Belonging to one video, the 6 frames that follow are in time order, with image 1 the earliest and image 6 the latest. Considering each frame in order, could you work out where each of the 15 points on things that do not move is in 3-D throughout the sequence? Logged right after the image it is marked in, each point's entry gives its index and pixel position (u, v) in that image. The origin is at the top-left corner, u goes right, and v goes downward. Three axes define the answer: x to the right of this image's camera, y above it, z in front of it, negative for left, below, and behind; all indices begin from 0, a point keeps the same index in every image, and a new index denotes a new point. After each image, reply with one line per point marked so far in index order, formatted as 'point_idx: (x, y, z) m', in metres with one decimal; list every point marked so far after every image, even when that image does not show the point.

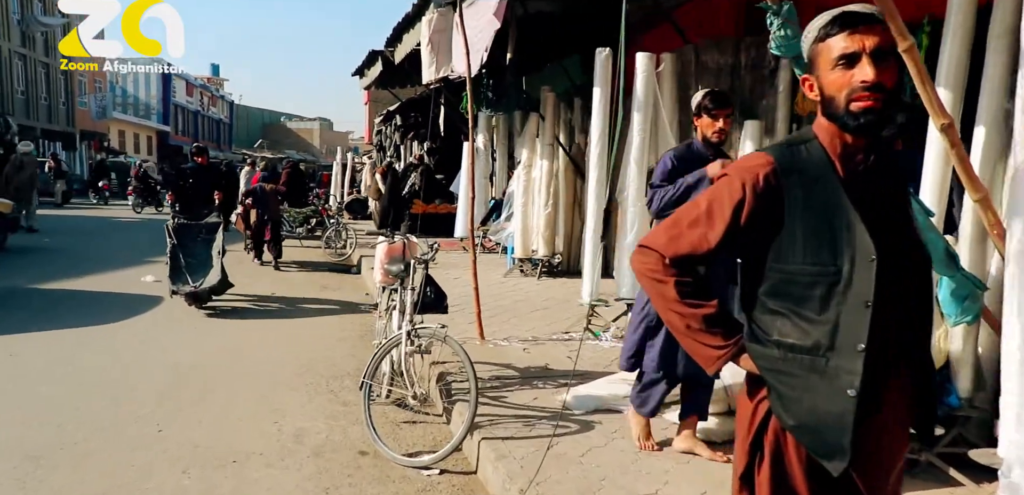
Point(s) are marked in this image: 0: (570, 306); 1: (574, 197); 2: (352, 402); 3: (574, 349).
0: (+0.5, -0.5, +8.1) m
1: (+0.7, +0.6, +10.6) m
2: (-1.0, -0.9, +5.2) m
3: (+0.4, -0.7, +6.3) m
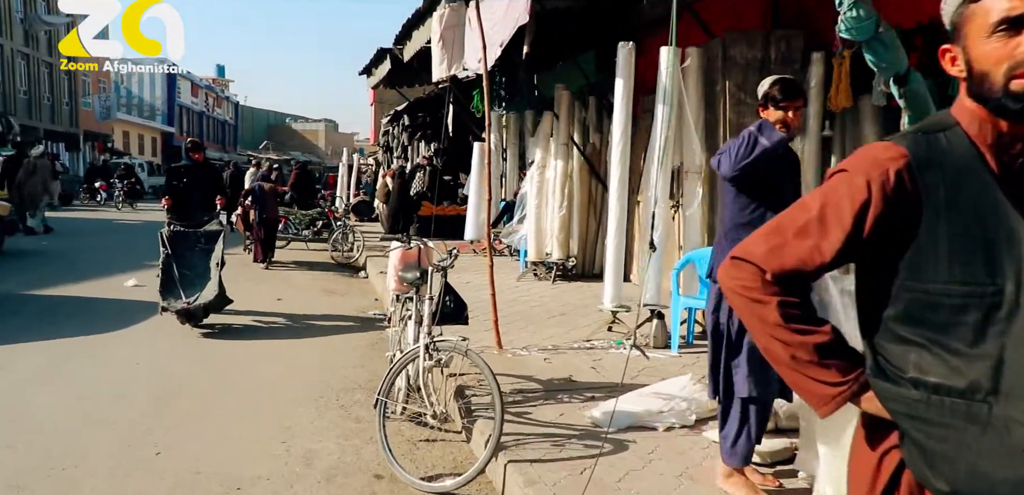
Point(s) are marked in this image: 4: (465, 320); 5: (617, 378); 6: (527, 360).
0: (+0.7, -0.6, +7.8) m
1: (+0.9, +0.6, +10.2) m
2: (-0.8, -1.0, +4.9) m
3: (+0.6, -0.8, +6.0) m
4: (-0.2, -0.4, +4.4) m
5: (+0.7, -0.8, +5.5) m
6: (+0.1, -0.7, +5.9) m
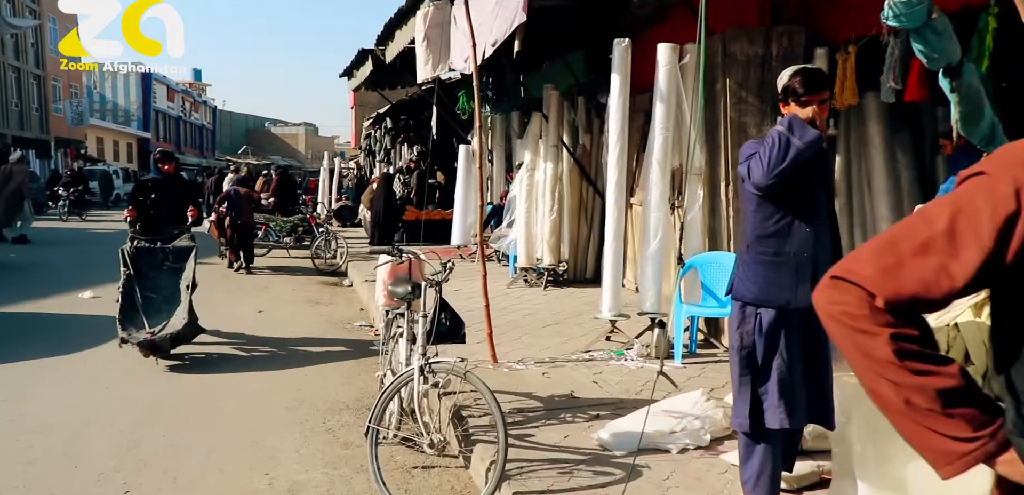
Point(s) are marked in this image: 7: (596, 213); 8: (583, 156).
0: (+0.6, -0.6, +7.5) m
1: (+0.8, +0.5, +10.0) m
2: (-0.8, -1.0, +4.6) m
3: (+0.5, -0.8, +5.7) m
4: (-0.2, -0.4, +4.1) m
5: (+0.6, -0.9, +5.2) m
6: (+0.1, -0.8, +5.6) m
7: (+1.0, +0.4, +10.1) m
8: (+0.8, +1.1, +10.0) m
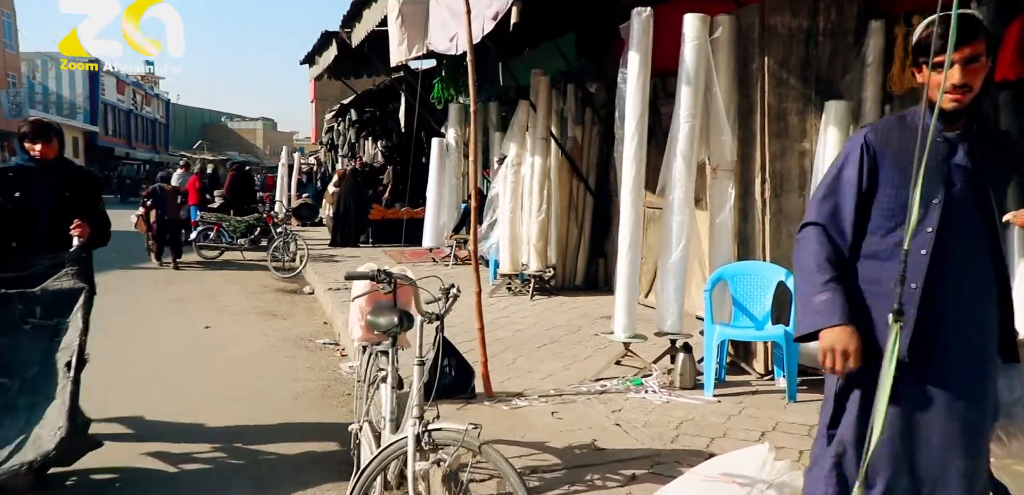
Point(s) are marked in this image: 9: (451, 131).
0: (+0.5, -0.7, +6.5) m
1: (+0.6, +0.5, +9.0) m
2: (-0.8, -1.1, +3.5) m
3: (+0.6, -0.9, +4.7) m
4: (-0.2, -0.5, +3.0) m
5: (+0.7, -0.9, +4.2) m
6: (+0.1, -0.9, +4.6) m
7: (+0.8, +0.4, +9.2) m
8: (+0.6, +1.0, +9.1) m
9: (-0.8, +1.6, +11.8) m
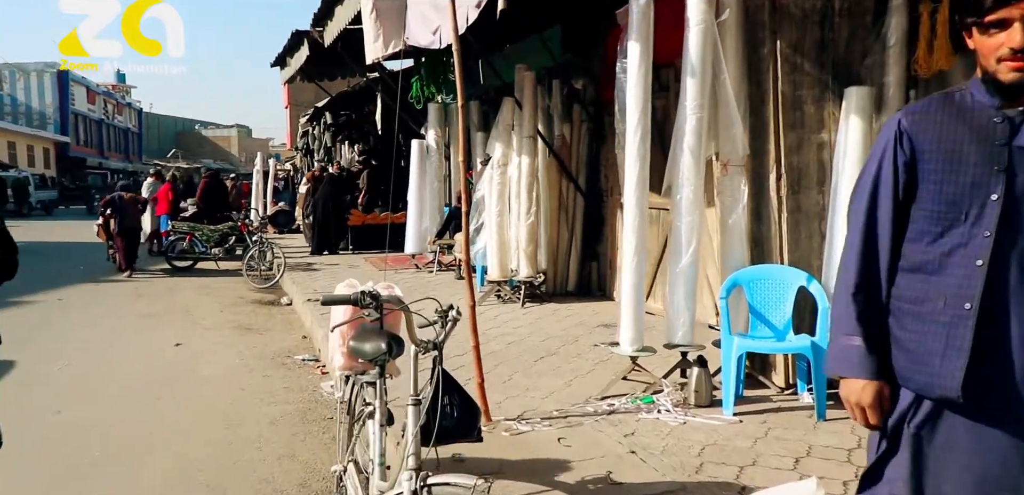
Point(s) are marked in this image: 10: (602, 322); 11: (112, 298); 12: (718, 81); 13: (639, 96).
0: (+0.5, -0.7, +6.0) m
1: (+0.4, +0.4, +8.5) m
2: (-0.7, -1.1, +3.0) m
3: (+0.6, -0.9, +4.2) m
4: (-0.1, -0.5, +2.6) m
5: (+0.7, -0.9, +3.8) m
6: (+0.1, -0.9, +4.1) m
7: (+0.6, +0.3, +8.7) m
8: (+0.5, +1.0, +8.6) m
9: (-1.0, +1.5, +11.3) m
10: (+0.8, -0.6, +7.4) m
11: (-4.6, -0.6, +10.2) m
12: (+1.1, +0.9, +4.8) m
13: (+0.7, +0.8, +4.8) m
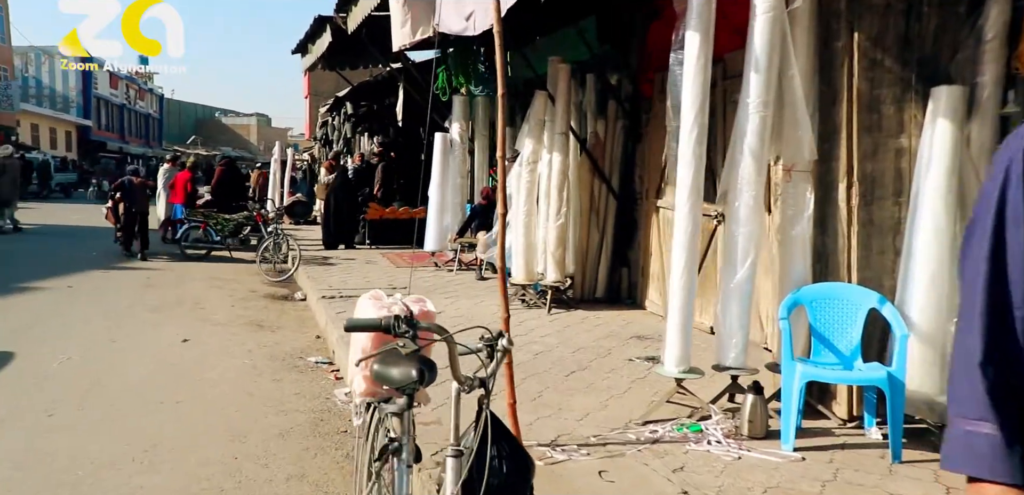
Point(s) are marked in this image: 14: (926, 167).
0: (+0.7, -0.7, +5.6) m
1: (+0.7, +0.4, +8.0) m
2: (-0.6, -1.1, +2.6) m
3: (+0.7, -0.9, +3.7) m
4: (0.0, -0.6, +2.1) m
5: (+0.8, -1.0, +3.3) m
6: (+0.2, -0.9, +3.6) m
7: (+0.9, +0.3, +8.2) m
8: (+0.8, +0.9, +8.1) m
9: (-0.7, +1.5, +10.8) m
10: (+1.0, -0.7, +6.9) m
11: (-4.4, -0.5, +9.8) m
12: (+1.3, +0.8, +4.3) m
13: (+0.9, +0.8, +4.3) m
14: (+1.9, +0.4, +4.0) m
